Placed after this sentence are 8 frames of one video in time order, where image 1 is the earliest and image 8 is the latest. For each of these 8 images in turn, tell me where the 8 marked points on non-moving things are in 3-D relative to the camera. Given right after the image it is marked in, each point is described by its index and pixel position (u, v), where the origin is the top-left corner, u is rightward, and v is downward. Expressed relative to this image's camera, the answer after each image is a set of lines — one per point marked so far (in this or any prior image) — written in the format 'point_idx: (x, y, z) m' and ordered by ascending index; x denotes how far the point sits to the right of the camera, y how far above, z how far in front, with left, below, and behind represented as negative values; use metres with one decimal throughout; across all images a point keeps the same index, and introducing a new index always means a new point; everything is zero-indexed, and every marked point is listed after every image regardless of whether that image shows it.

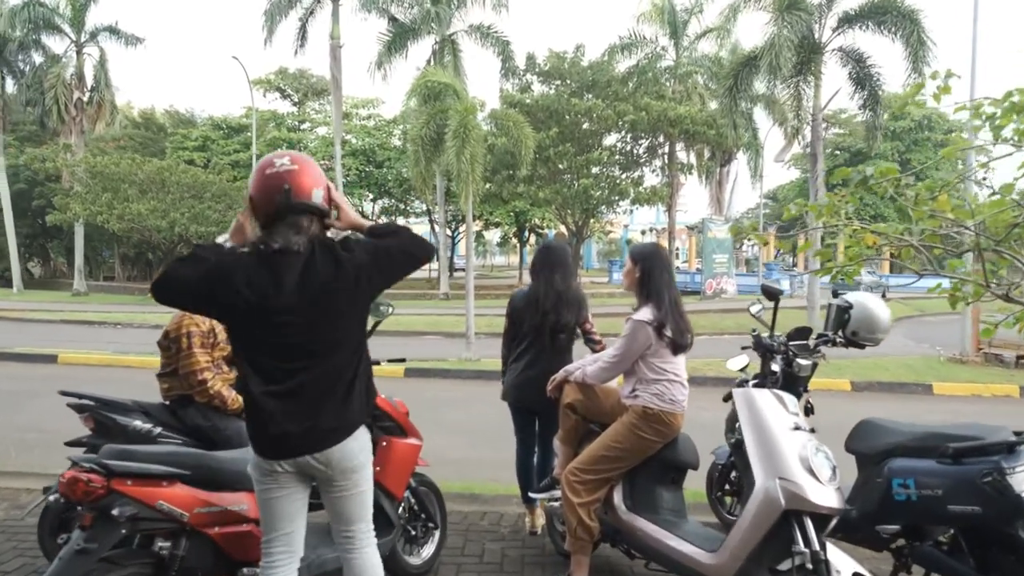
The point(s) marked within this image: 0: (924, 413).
0: (+5.8, -1.7, +11.6) m
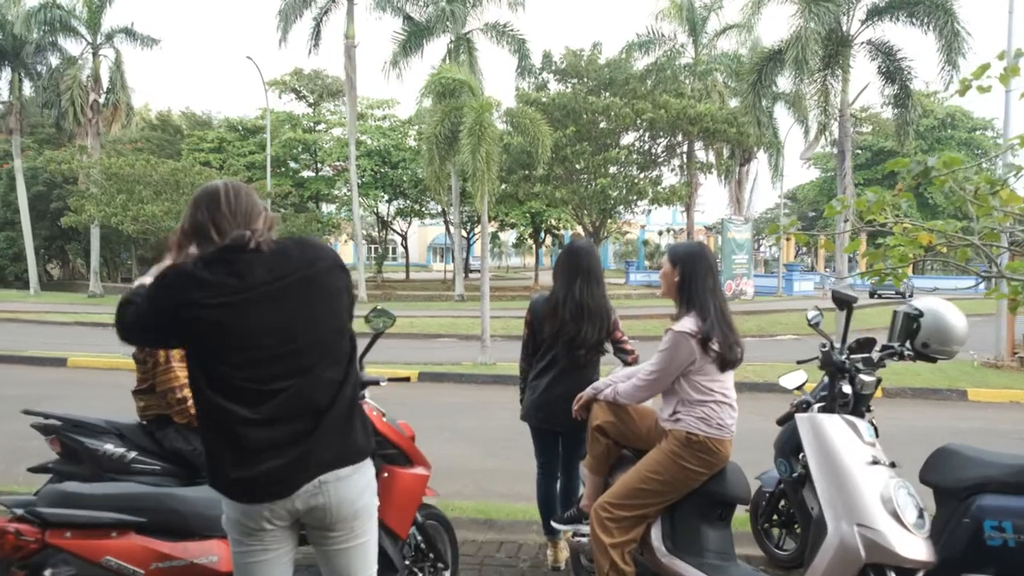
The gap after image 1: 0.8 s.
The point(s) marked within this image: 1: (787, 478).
0: (+6.0, -1.8, +11.0) m
1: (+1.2, -0.8, +3.6) m
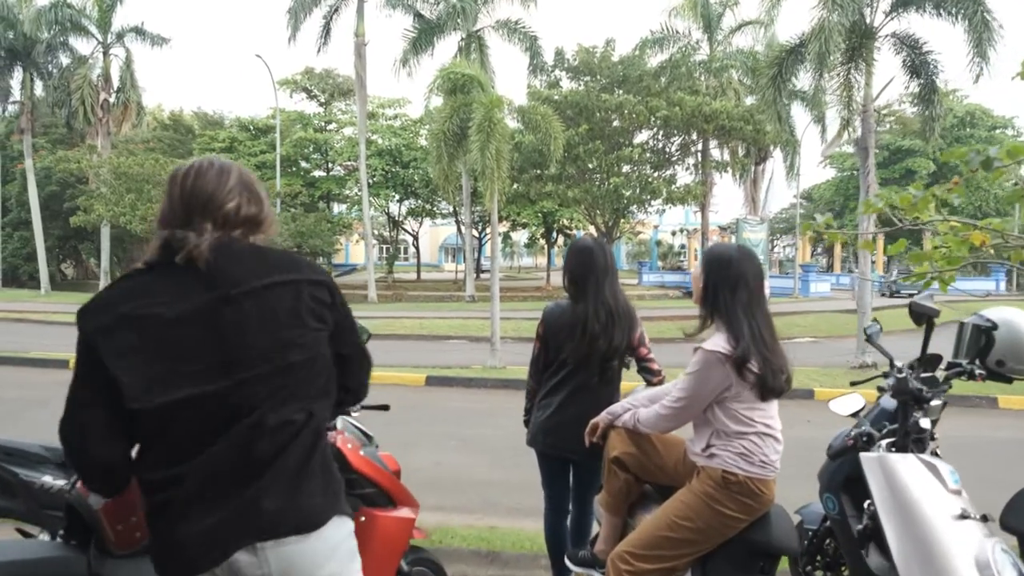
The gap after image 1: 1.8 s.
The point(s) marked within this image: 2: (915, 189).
0: (+6.1, -1.8, +10.4) m
1: (+1.2, -0.8, +3.1) m
2: (+2.7, +0.7, +5.4) m
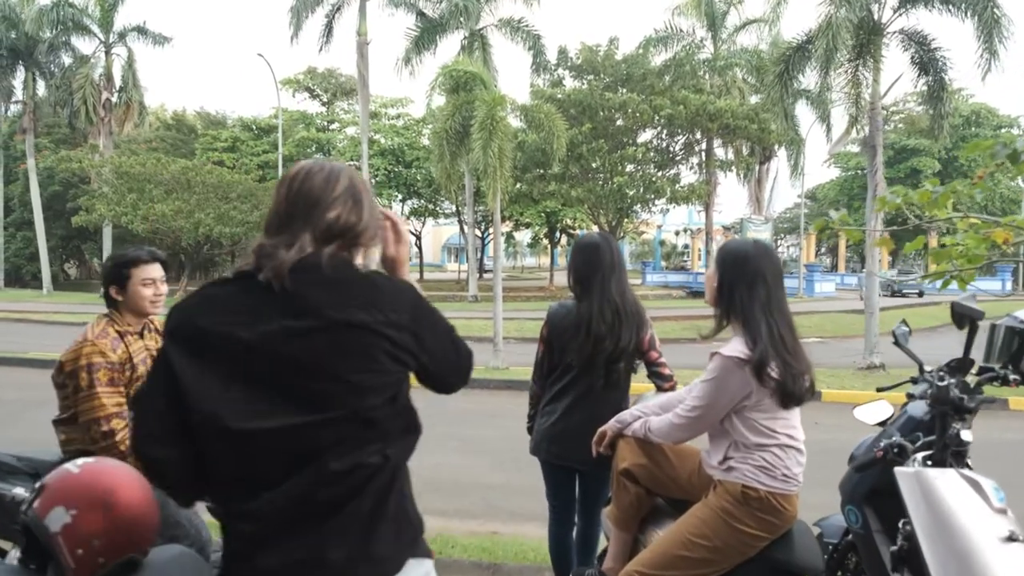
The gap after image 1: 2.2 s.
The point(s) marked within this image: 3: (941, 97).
0: (+6.2, -1.8, +10.2) m
1: (+1.2, -0.8, +2.9) m
2: (+2.7, +0.7, +5.2) m
3: (+8.4, +3.7, +16.2) m
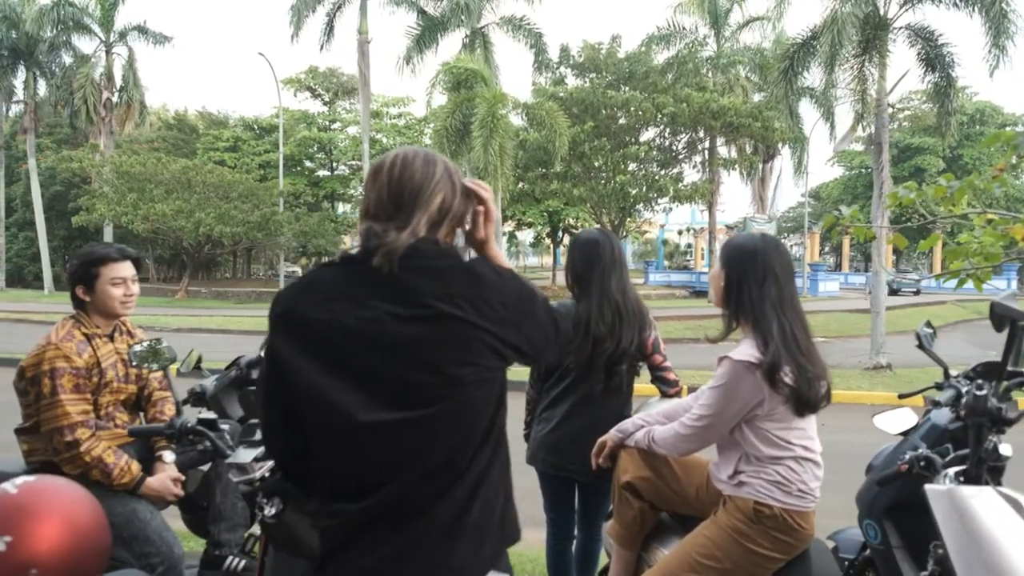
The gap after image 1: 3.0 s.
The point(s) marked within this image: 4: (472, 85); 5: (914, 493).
0: (+6.2, -1.8, +9.9) m
1: (+1.2, -0.8, +2.7) m
2: (+2.7, +0.7, +5.0) m
3: (+8.5, +3.8, +15.9) m
4: (-0.8, +4.3, +17.3) m
5: (+1.3, -0.6, +2.6) m
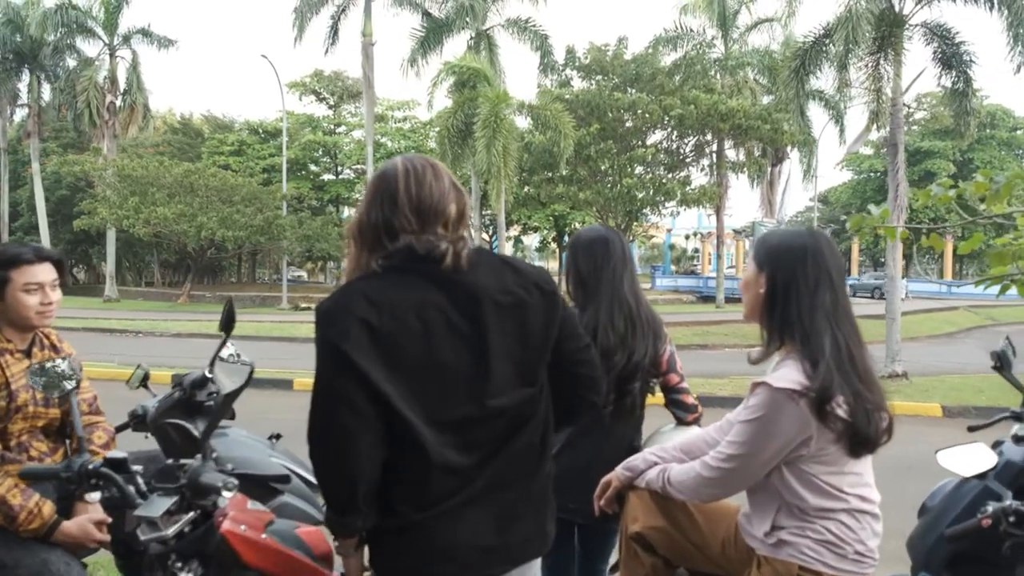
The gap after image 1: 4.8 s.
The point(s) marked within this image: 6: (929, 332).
0: (+6.2, -1.8, +9.4) m
1: (+1.1, -0.9, +2.2) m
2: (+2.7, +0.6, +4.6) m
3: (+8.5, +3.7, +15.4) m
4: (-0.8, +4.2, +16.9) m
5: (+1.2, -0.7, +2.1) m
6: (+10.1, -1.1, +19.9) m
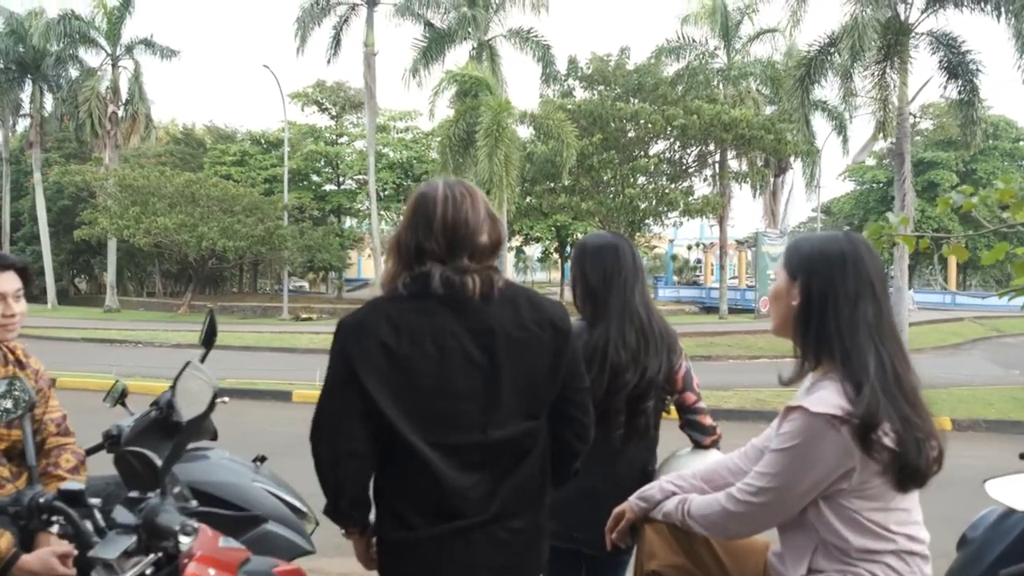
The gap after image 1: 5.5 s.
0: (+6.2, -2.0, +9.2) m
1: (+1.2, -0.9, +2.0) m
2: (+2.7, +0.6, +4.4) m
3: (+8.6, +3.5, +15.3) m
4: (-0.7, +4.0, +16.8) m
5: (+1.2, -0.7, +1.9) m
6: (+10.1, -1.3, +19.7) m
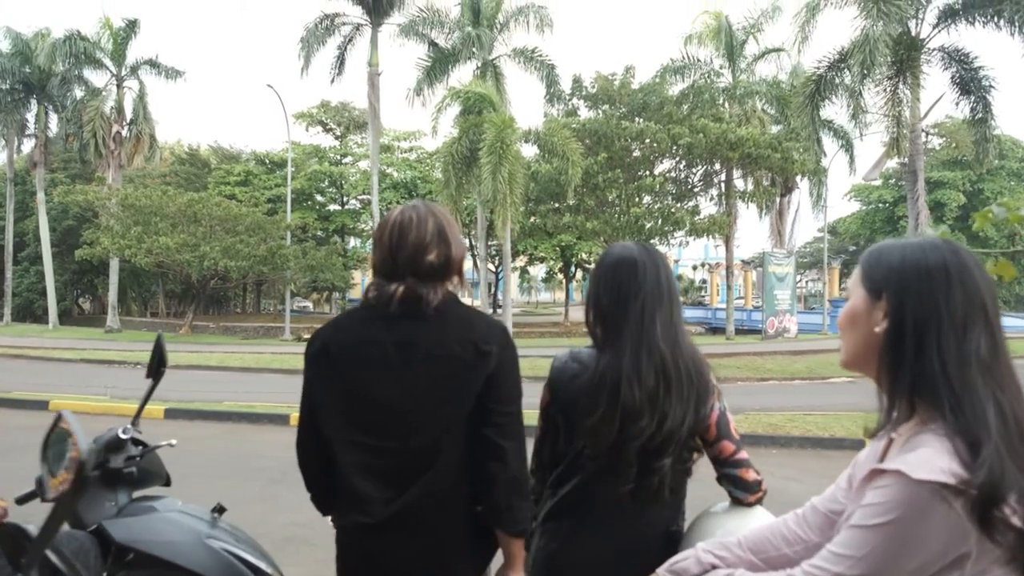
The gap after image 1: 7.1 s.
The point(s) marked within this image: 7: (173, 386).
0: (+6.2, -2.2, +8.7) m
1: (+1.2, -0.9, +1.6) m
2: (+2.7, +0.5, +4.0) m
3: (+8.6, +3.1, +14.9) m
4: (-0.6, +3.6, +16.5) m
5: (+1.2, -0.7, +1.5) m
6: (+10.2, -1.8, +19.2) m
7: (-5.6, -1.7, +13.9) m
